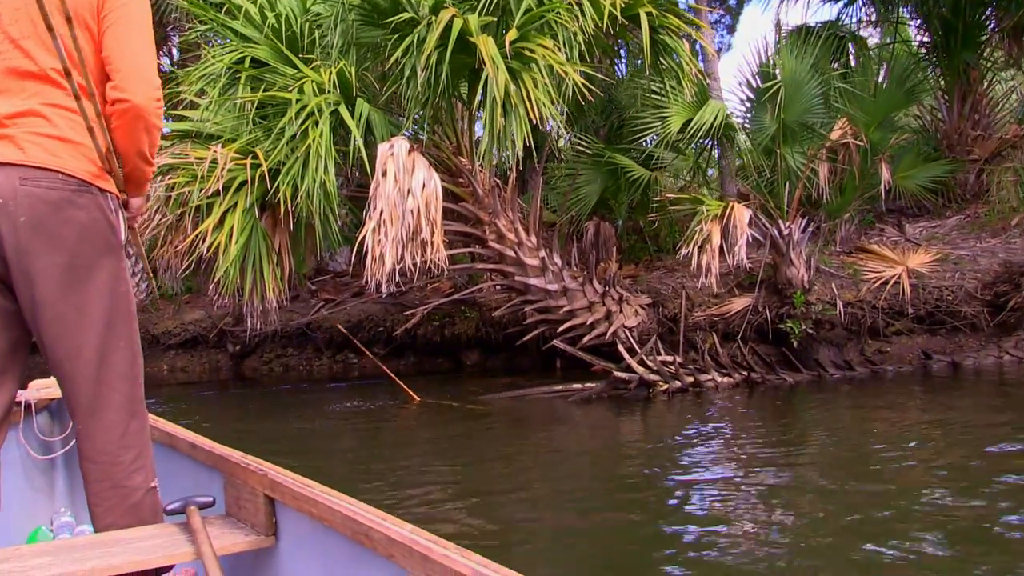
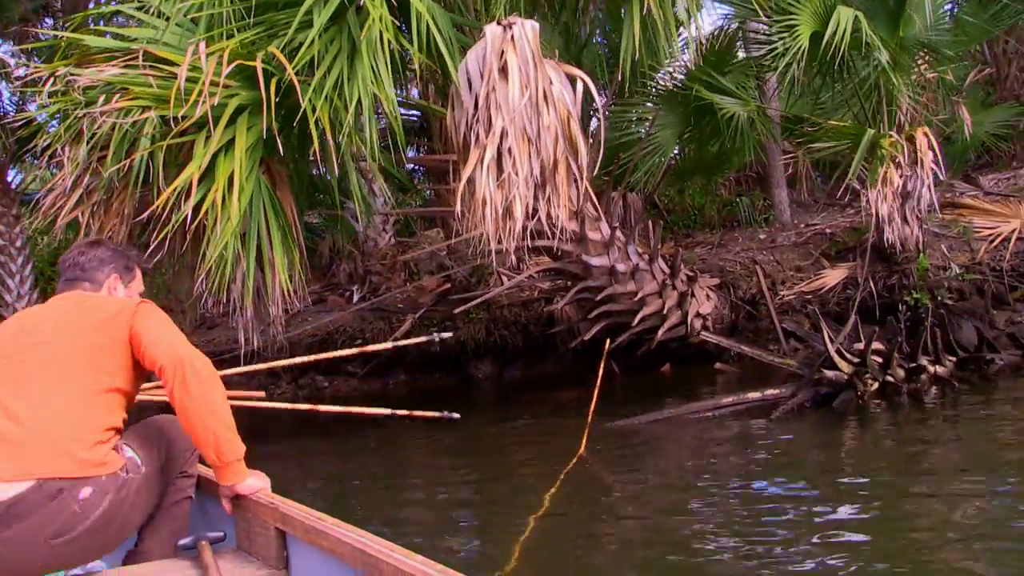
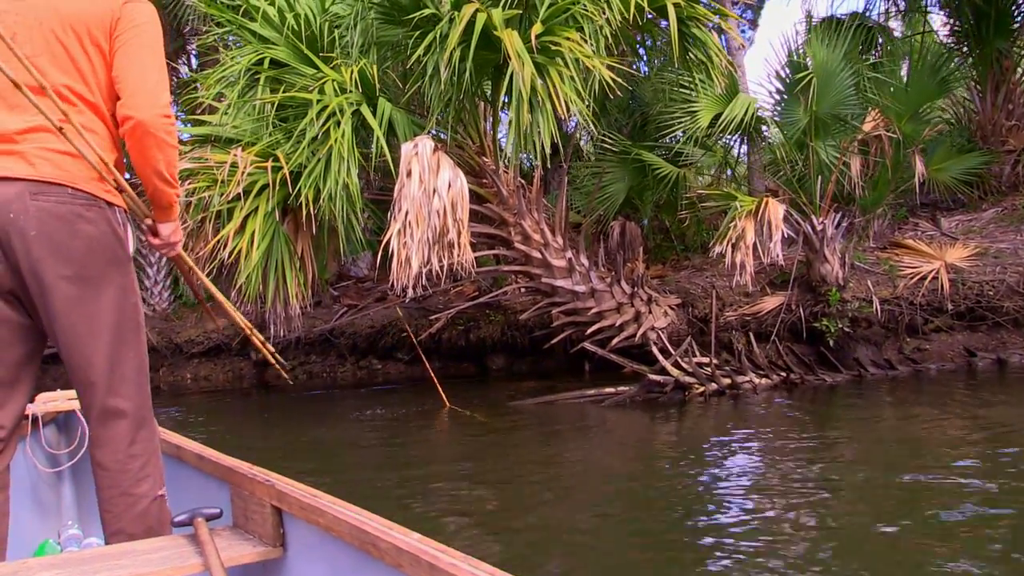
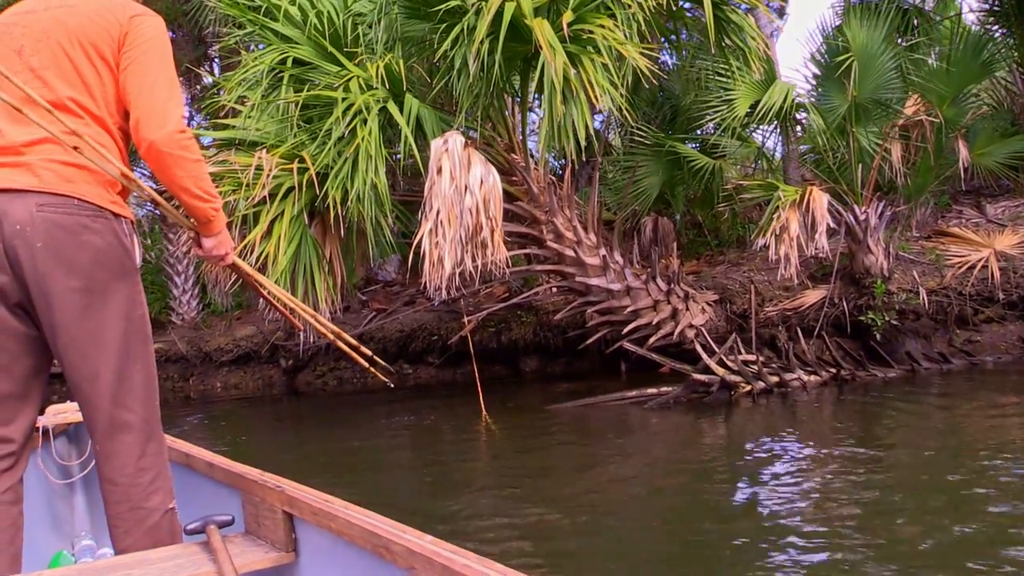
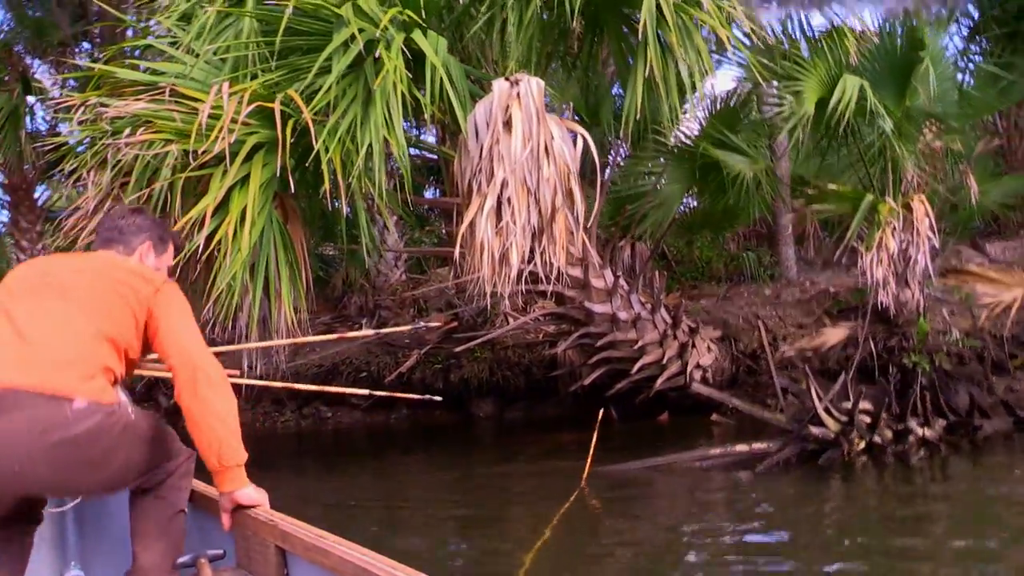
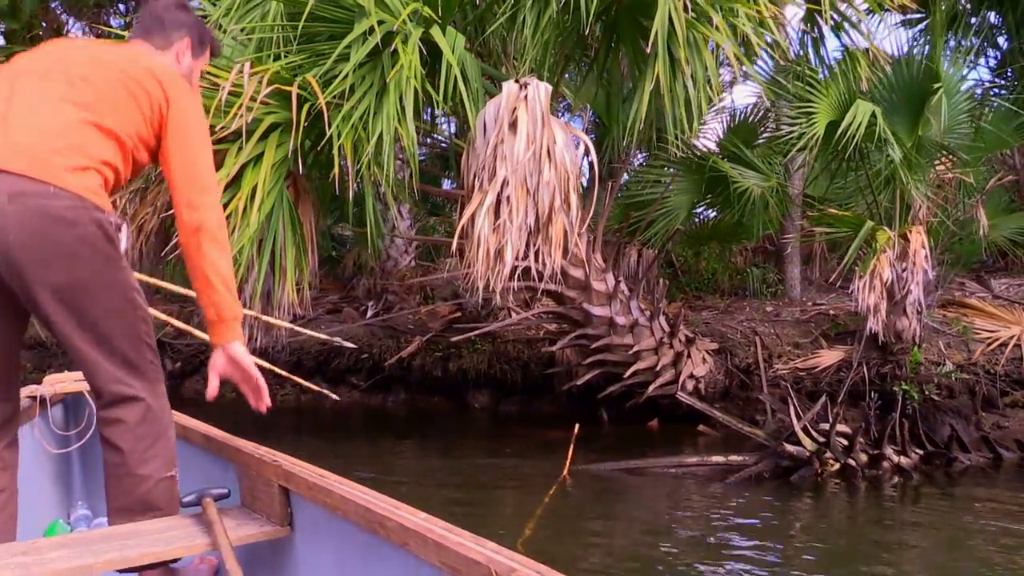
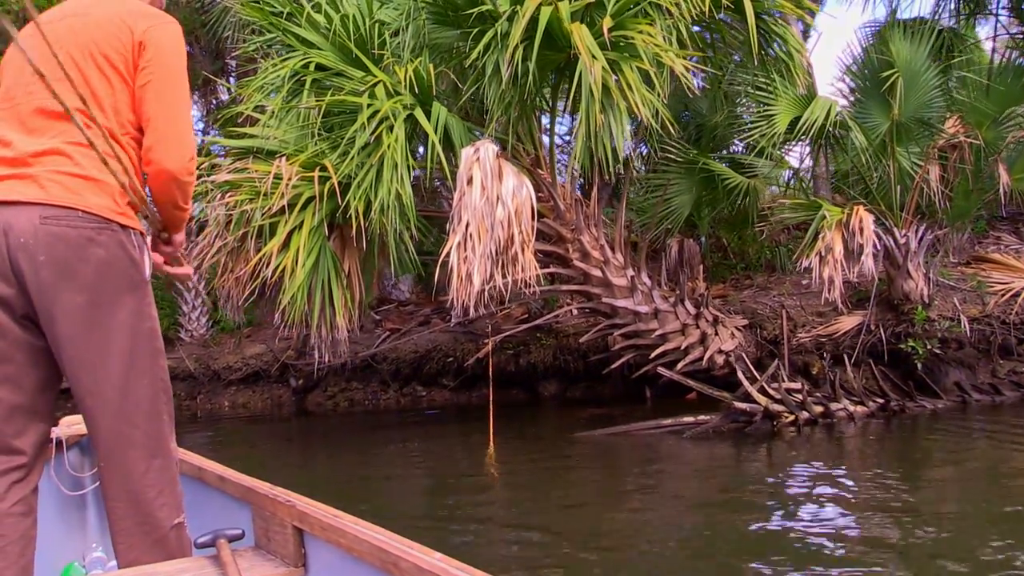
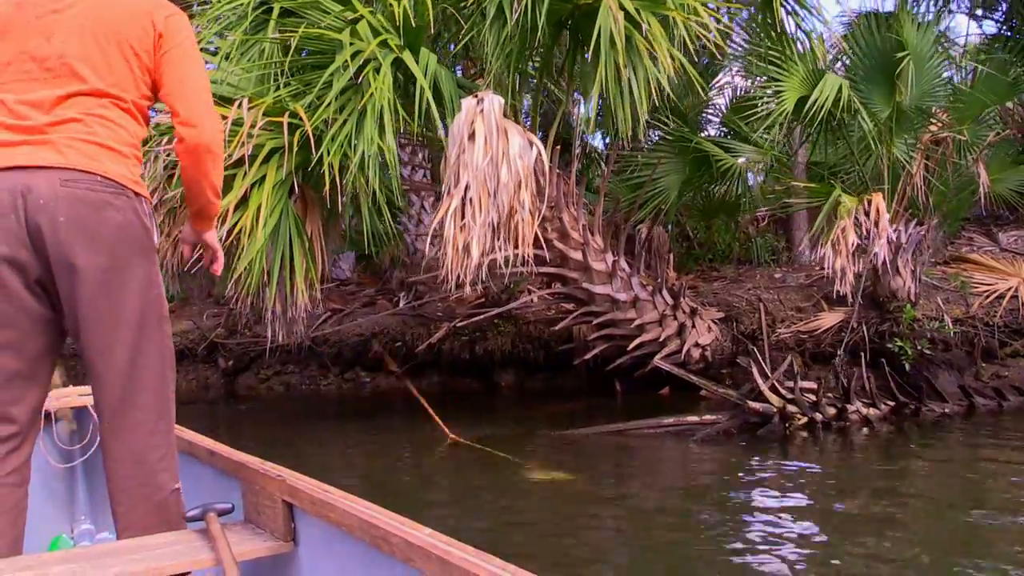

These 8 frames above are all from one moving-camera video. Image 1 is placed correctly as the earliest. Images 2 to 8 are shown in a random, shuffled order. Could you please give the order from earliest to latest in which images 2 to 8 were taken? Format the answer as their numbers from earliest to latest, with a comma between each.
3, 4, 7, 8, 6, 5, 2
